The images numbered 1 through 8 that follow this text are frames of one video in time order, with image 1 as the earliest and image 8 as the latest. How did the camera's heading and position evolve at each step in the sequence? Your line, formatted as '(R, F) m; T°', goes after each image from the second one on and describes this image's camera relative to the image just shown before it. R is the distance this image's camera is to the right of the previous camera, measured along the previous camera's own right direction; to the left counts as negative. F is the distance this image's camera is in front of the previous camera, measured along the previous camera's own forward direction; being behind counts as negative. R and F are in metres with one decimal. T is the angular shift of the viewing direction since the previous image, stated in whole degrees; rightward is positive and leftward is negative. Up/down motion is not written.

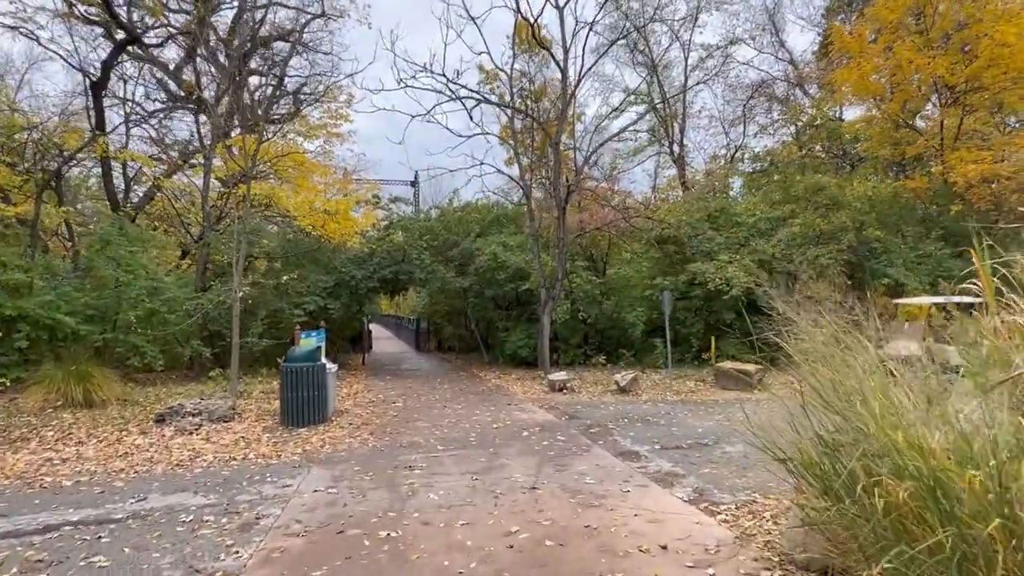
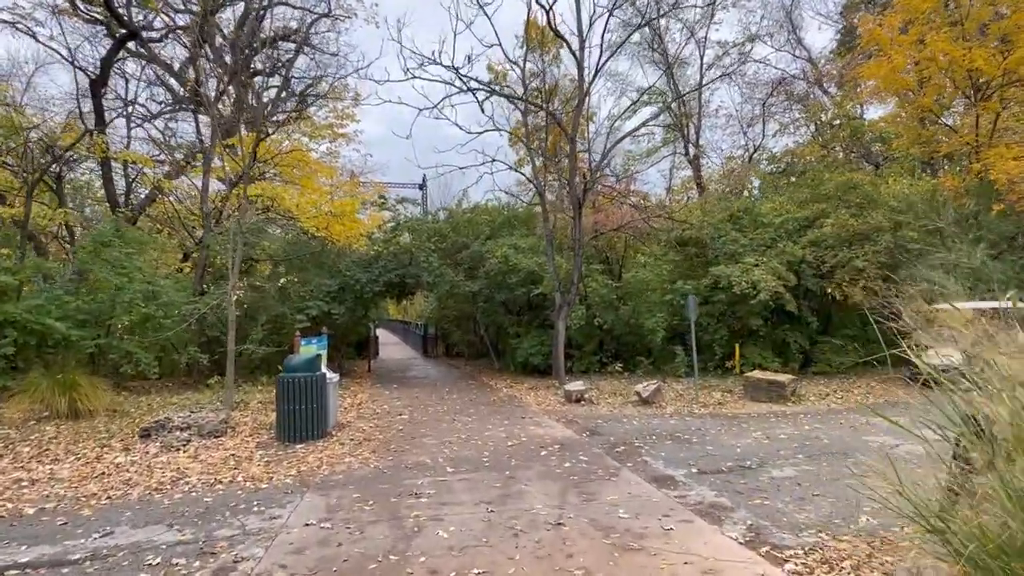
(-0.1, +0.8) m; -1°
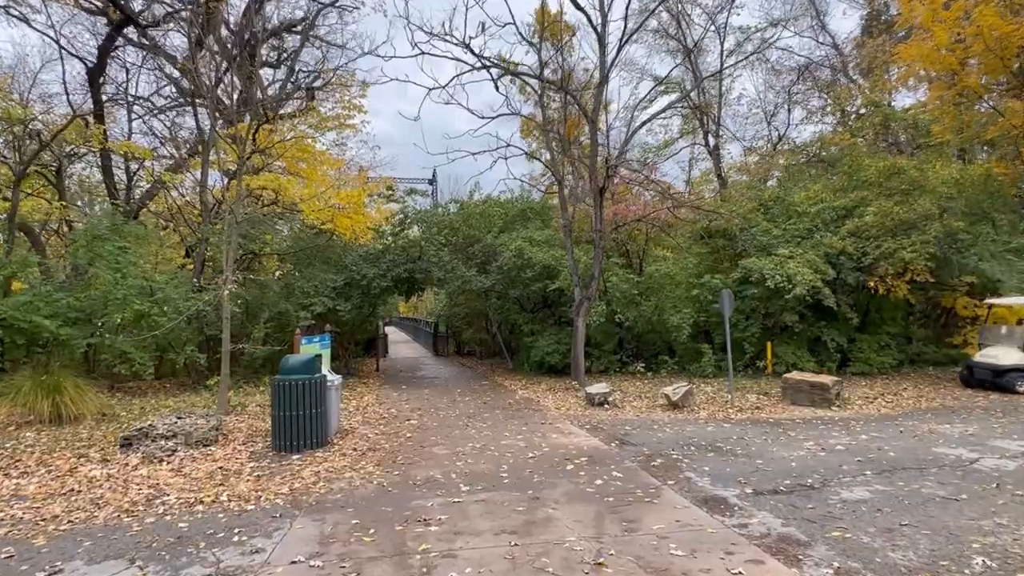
(-0.1, +0.9) m; -1°
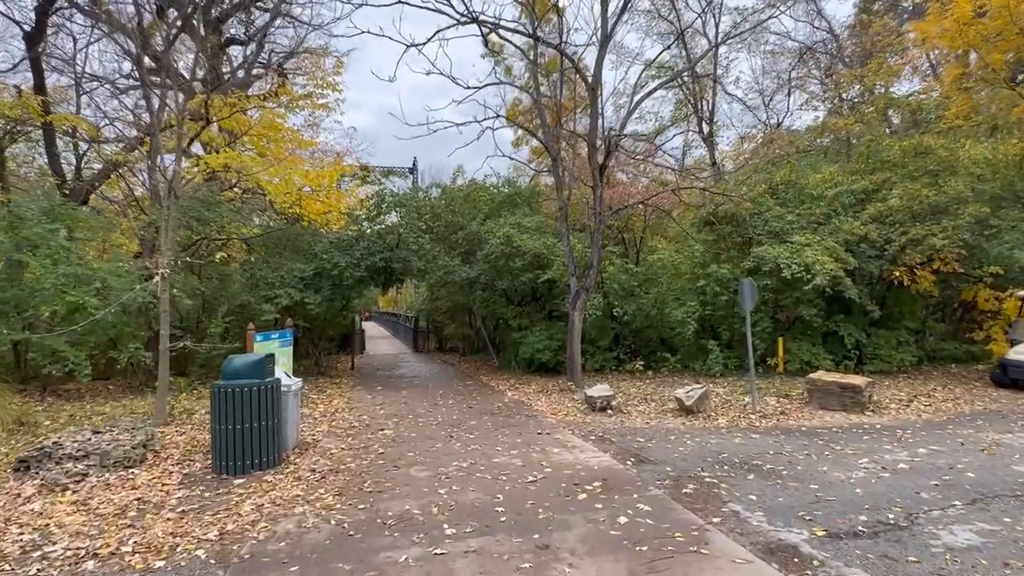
(-0.1, +1.4) m; +2°
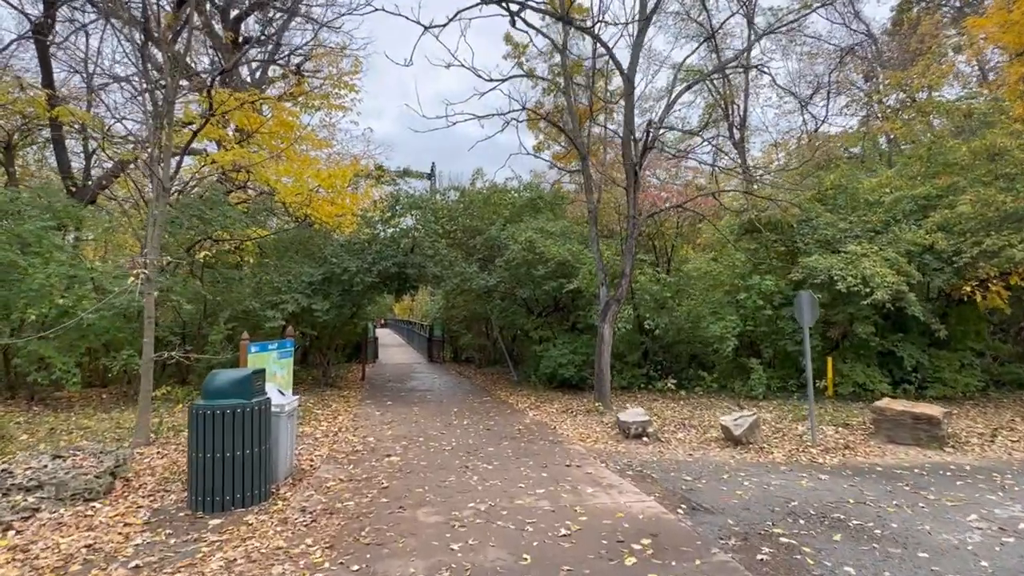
(-0.1, +1.0) m; -2°
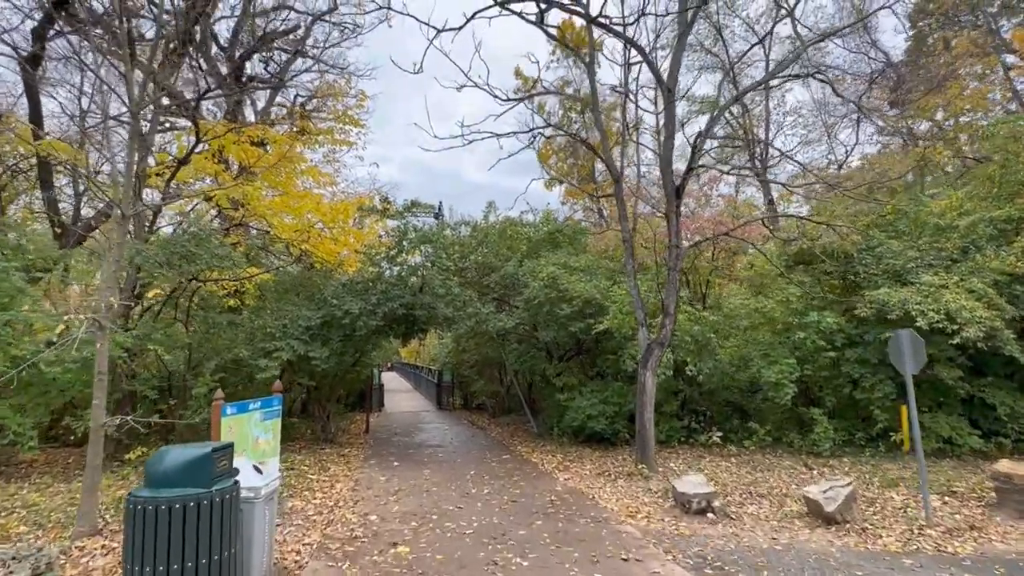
(-0.3, +1.4) m; -1°
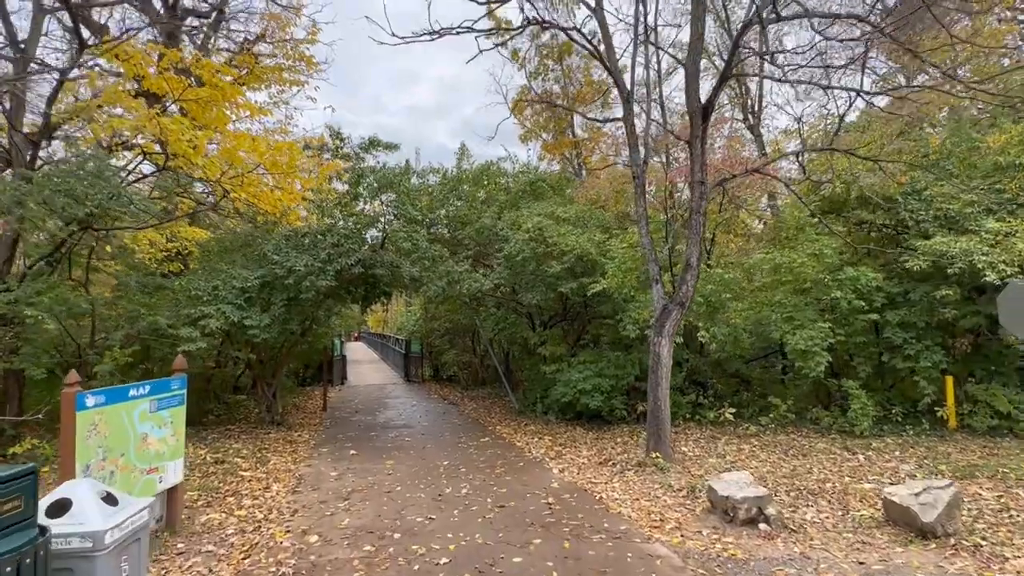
(-0.2, +1.9) m; +3°
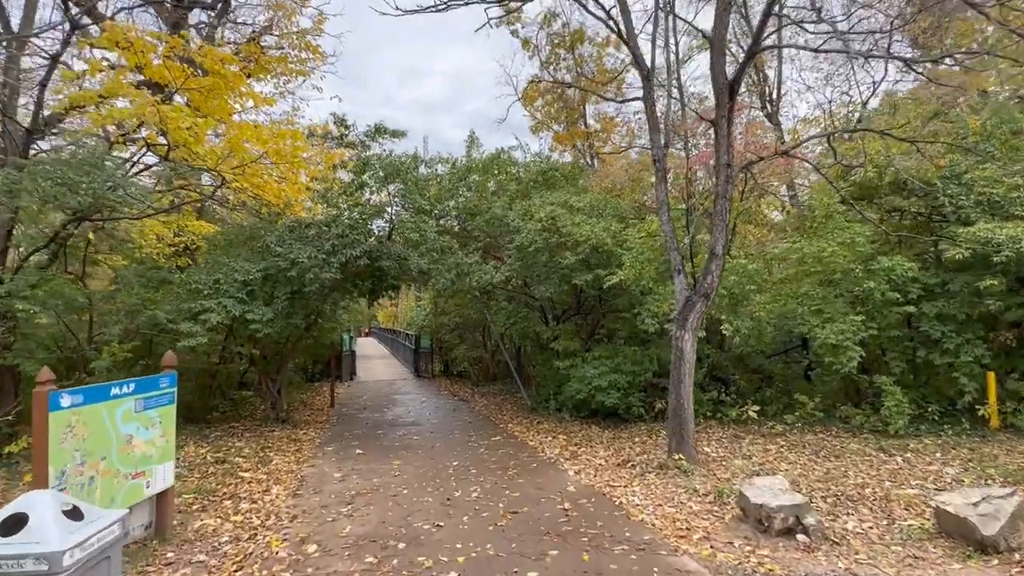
(0.0, +0.4) m; -1°
